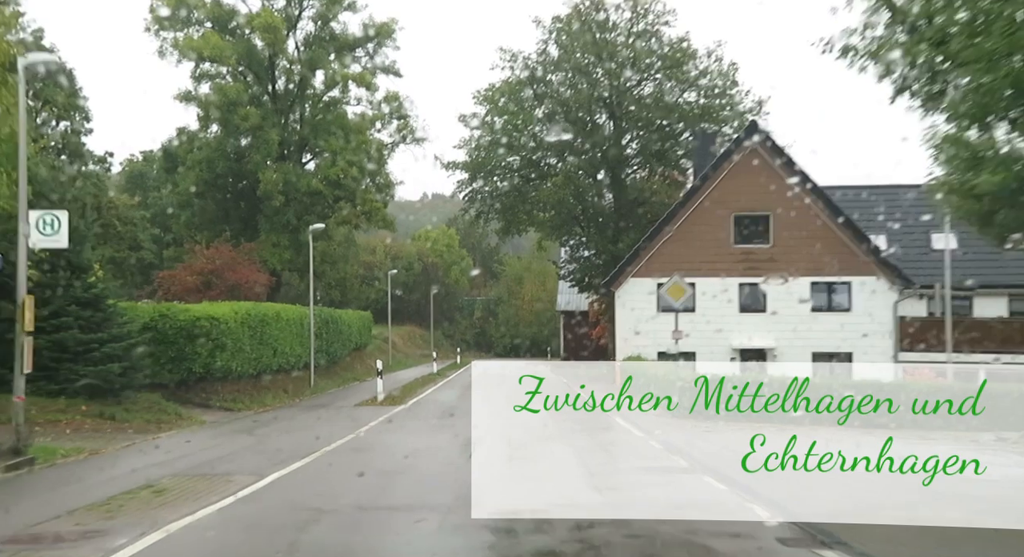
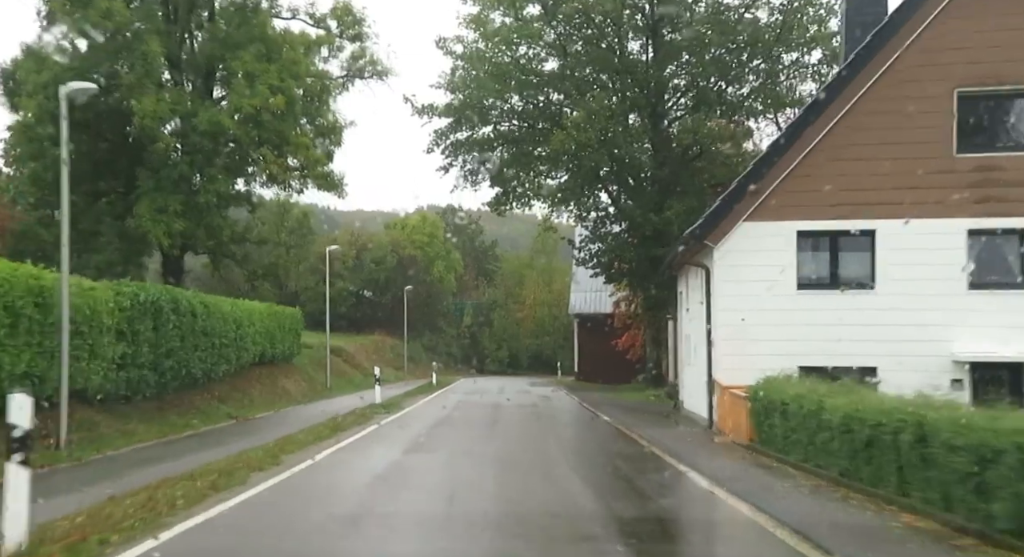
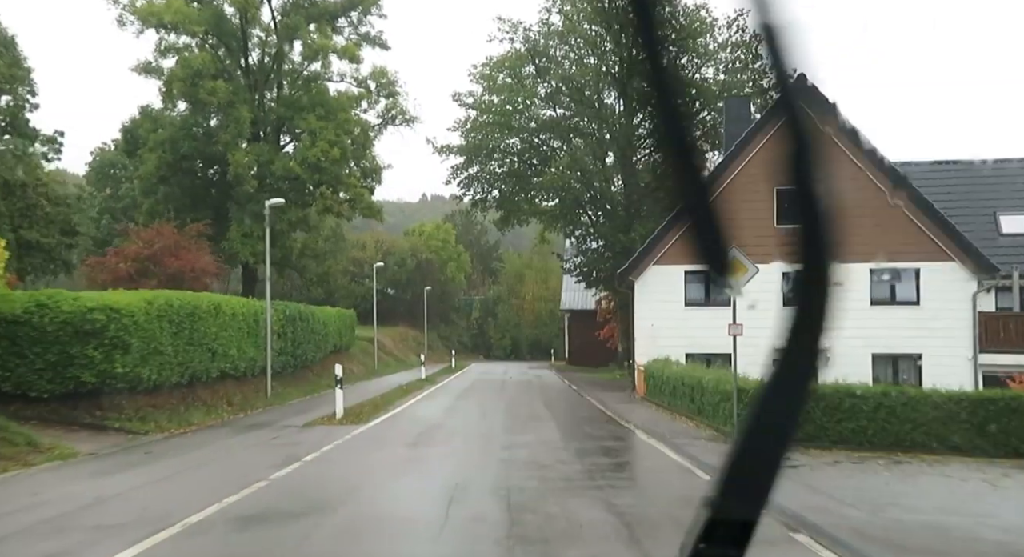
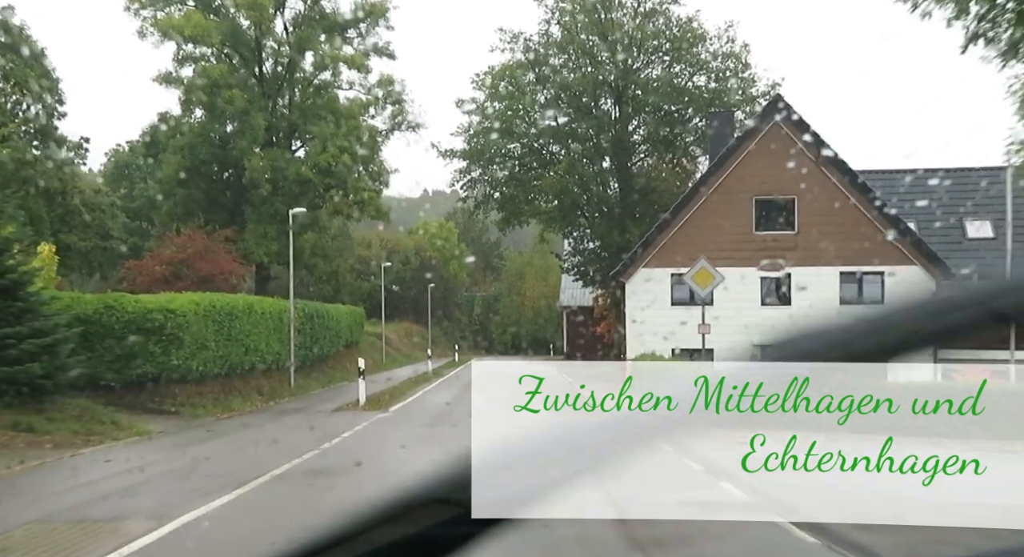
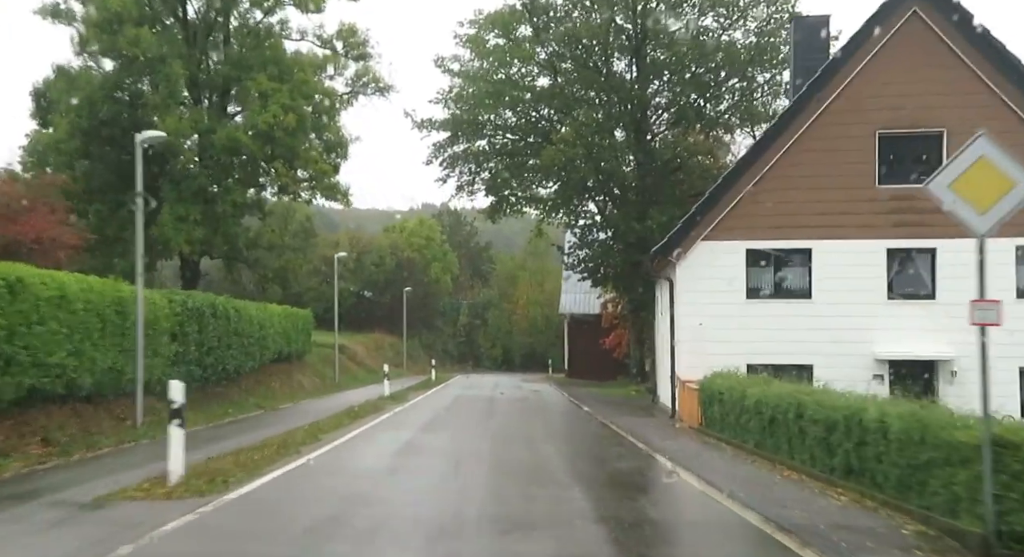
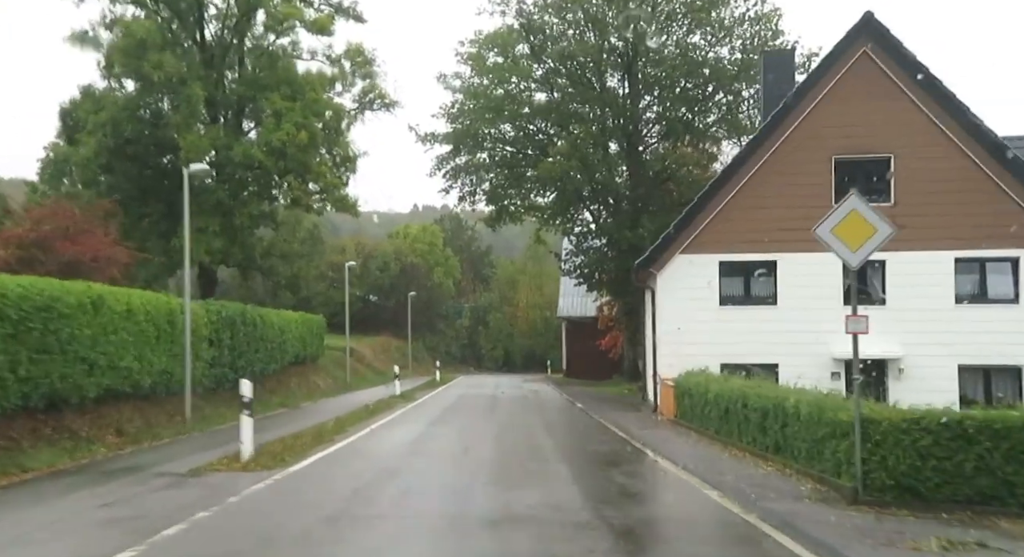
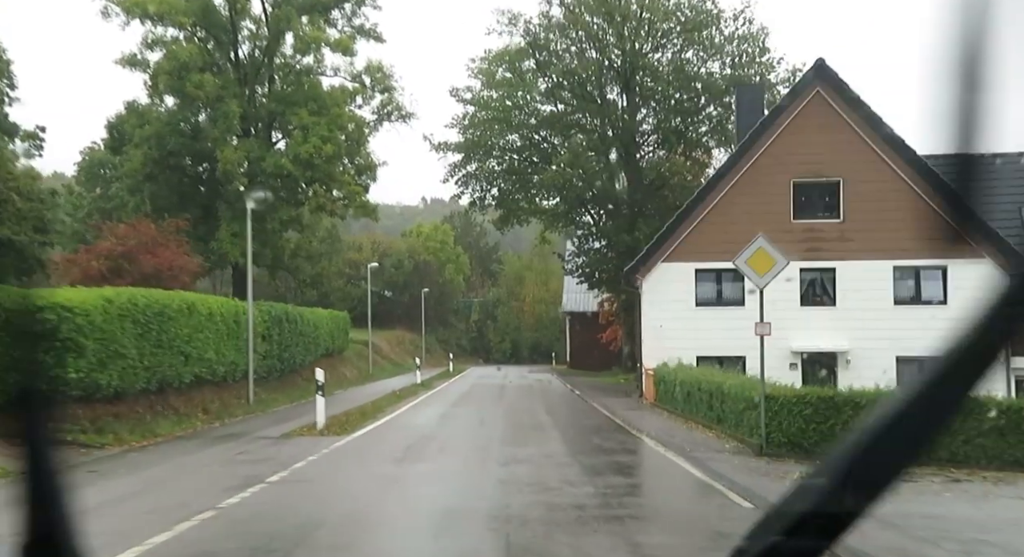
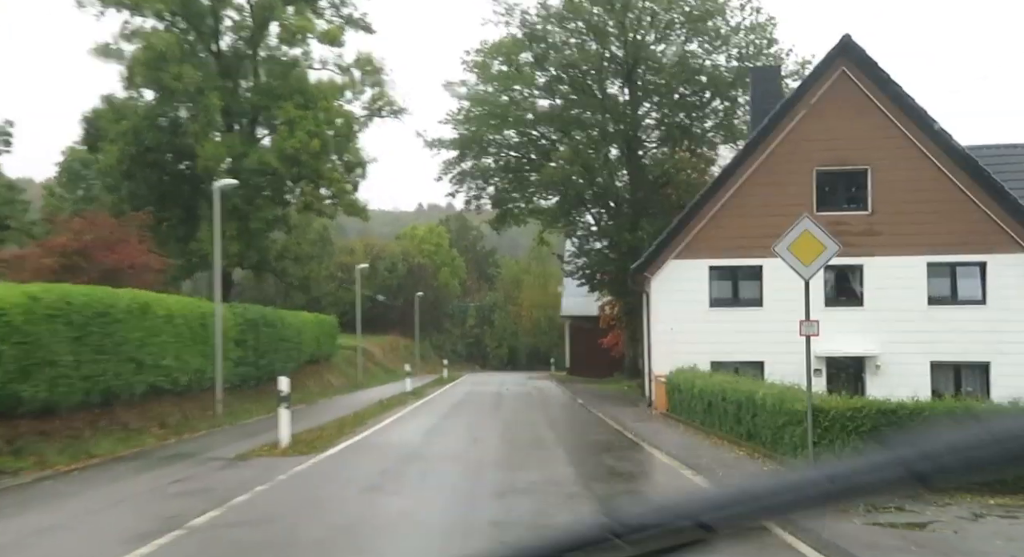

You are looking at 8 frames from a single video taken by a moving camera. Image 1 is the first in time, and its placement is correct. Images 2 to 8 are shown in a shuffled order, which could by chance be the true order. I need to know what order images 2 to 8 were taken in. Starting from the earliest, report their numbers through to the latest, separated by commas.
4, 3, 7, 8, 6, 5, 2
